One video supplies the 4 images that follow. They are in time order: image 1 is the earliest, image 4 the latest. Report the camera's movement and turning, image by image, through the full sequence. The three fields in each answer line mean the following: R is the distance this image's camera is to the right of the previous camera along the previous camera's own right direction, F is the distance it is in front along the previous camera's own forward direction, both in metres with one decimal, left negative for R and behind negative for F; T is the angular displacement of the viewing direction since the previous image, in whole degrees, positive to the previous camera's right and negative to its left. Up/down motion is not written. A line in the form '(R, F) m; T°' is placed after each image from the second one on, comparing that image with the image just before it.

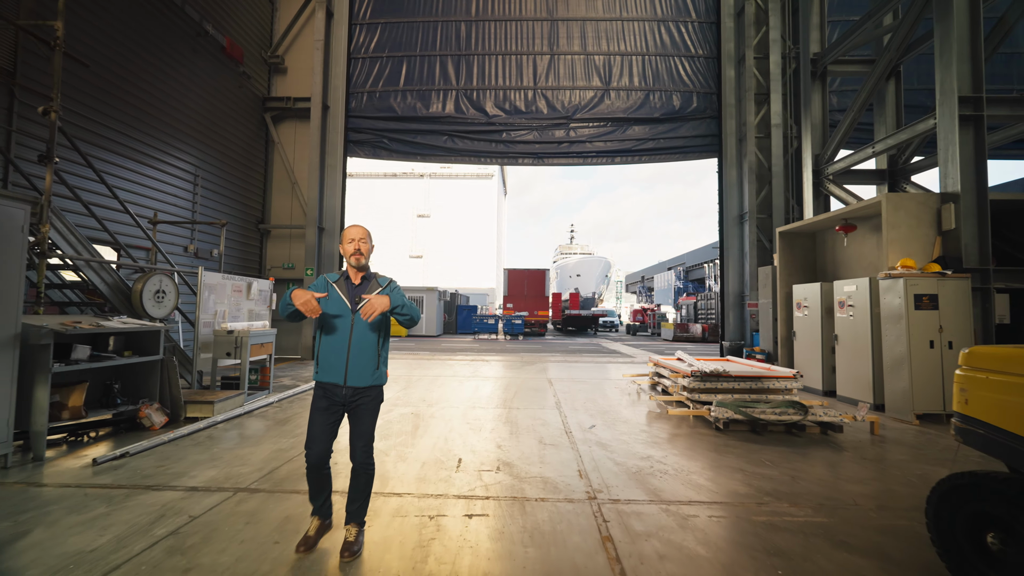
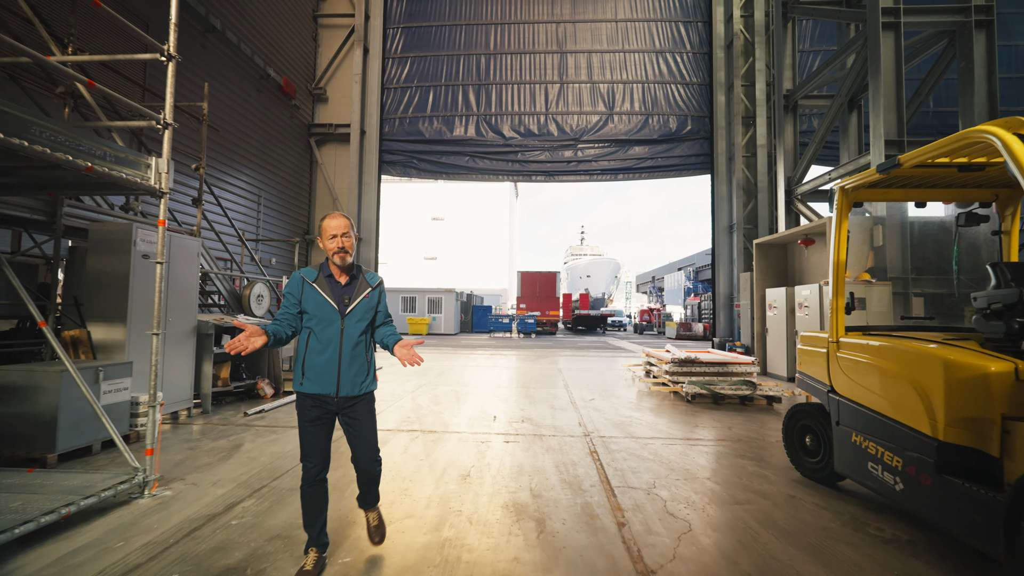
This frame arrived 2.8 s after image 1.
(-0.1, -1.8) m; -1°
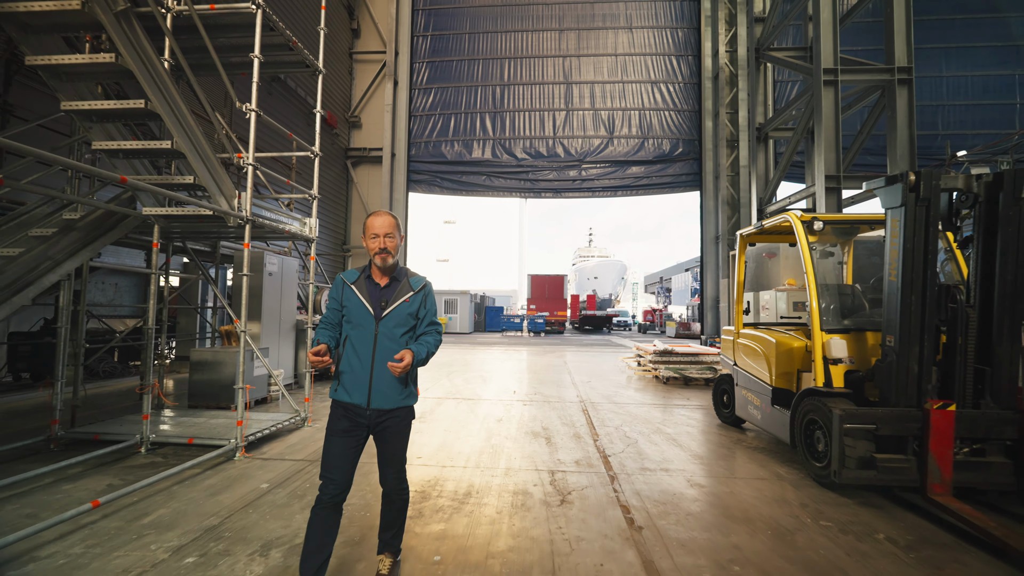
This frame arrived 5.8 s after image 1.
(-0.1, -2.1) m; -1°
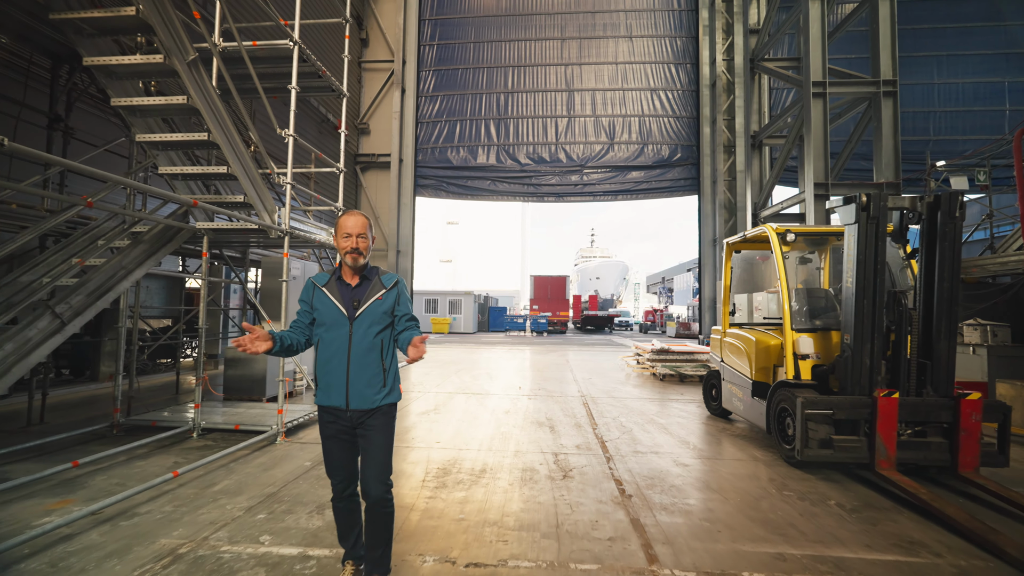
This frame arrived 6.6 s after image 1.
(-0.1, -0.6) m; 0°
